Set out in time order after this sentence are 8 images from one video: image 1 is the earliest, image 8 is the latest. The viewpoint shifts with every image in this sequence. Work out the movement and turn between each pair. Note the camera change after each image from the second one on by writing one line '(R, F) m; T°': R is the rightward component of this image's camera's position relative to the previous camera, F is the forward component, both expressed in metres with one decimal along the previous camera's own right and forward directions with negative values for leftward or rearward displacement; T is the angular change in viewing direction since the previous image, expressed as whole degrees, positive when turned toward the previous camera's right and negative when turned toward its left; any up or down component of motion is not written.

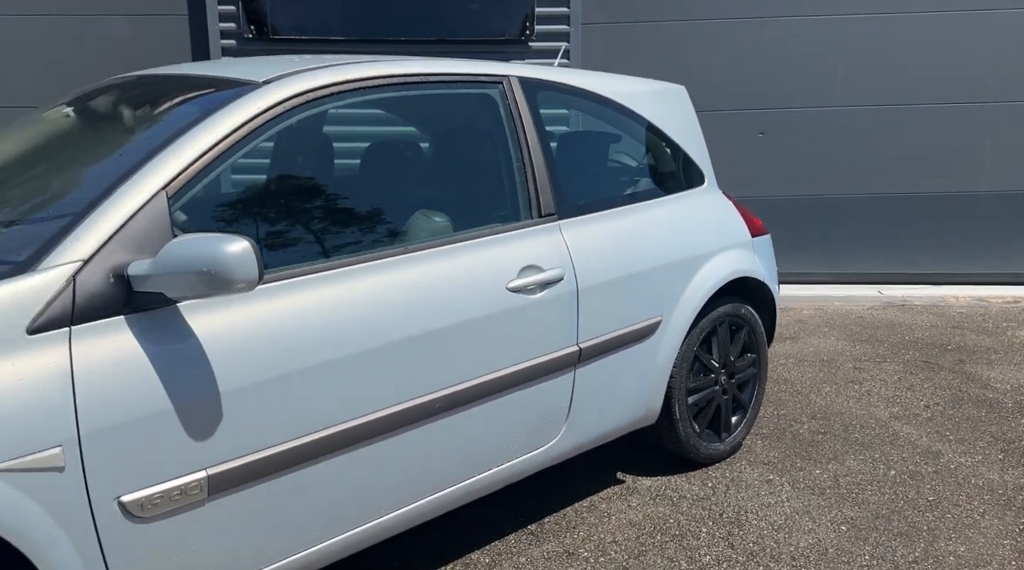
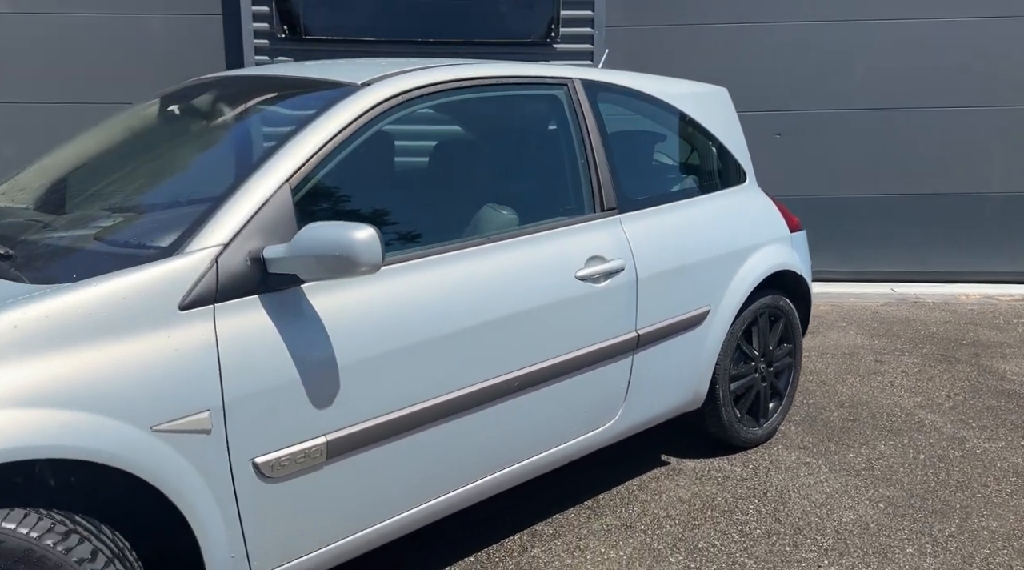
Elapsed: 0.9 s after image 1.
(-0.2, -0.2) m; 0°
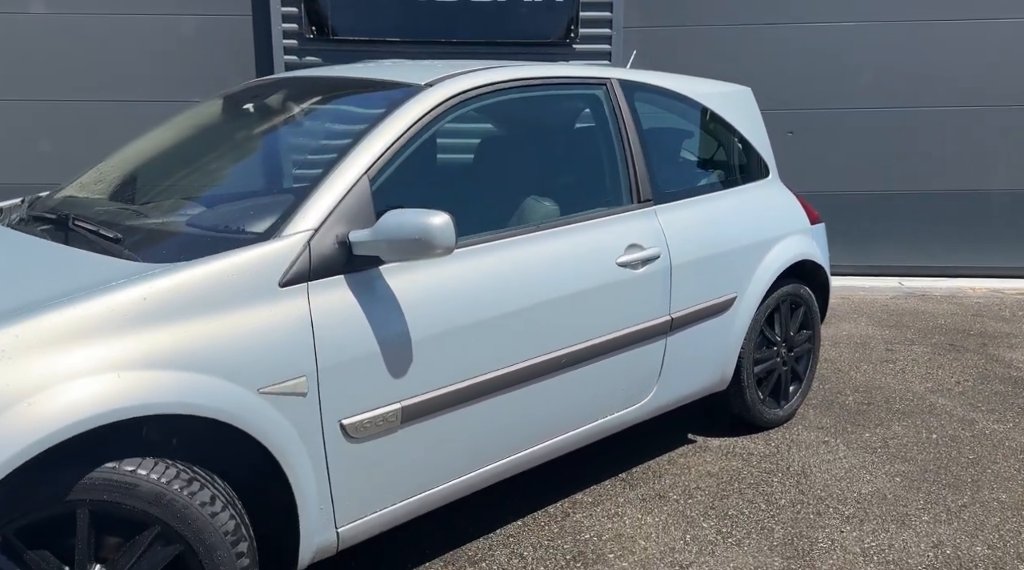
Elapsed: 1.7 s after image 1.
(-0.1, -0.2) m; 0°
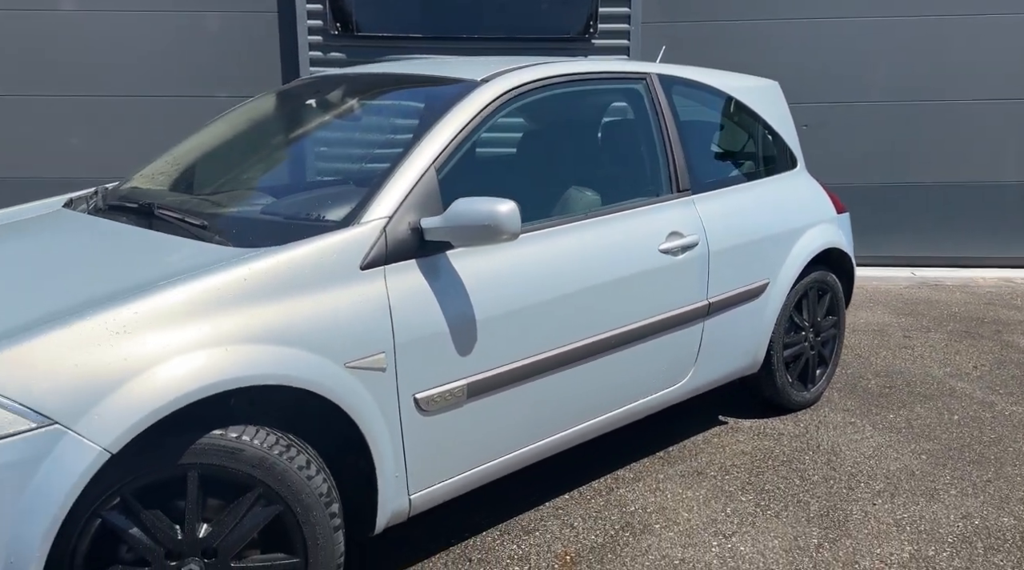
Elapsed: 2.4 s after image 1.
(-0.2, -0.2) m; 0°
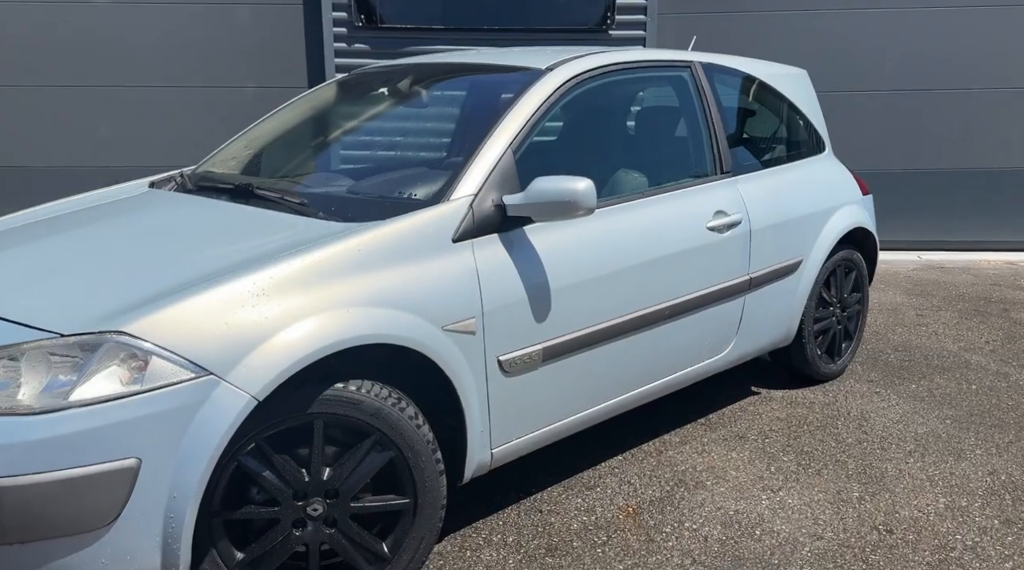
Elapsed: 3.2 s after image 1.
(-0.2, -0.2) m; 0°
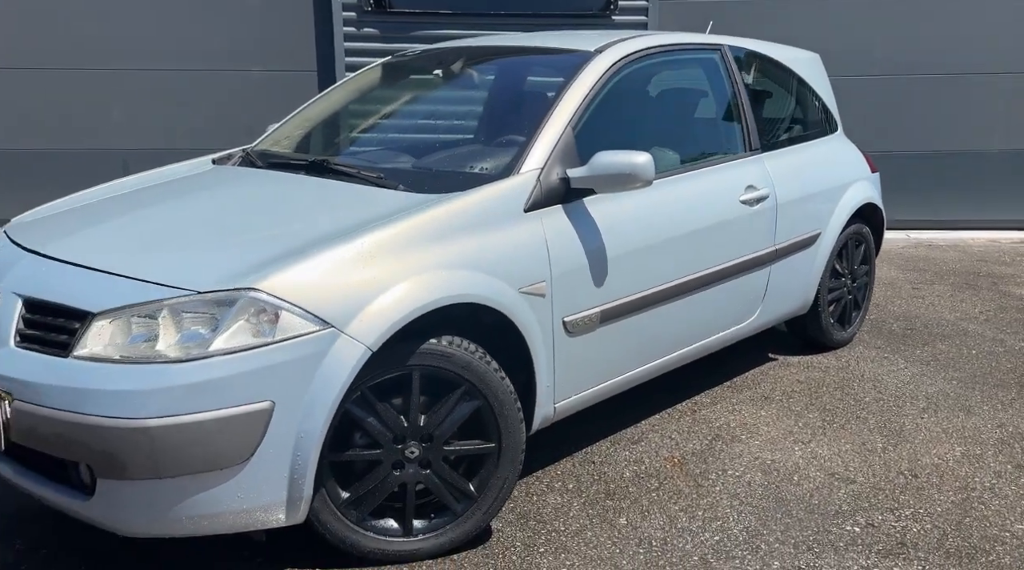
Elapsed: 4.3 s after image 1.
(-0.3, -0.2) m; +2°
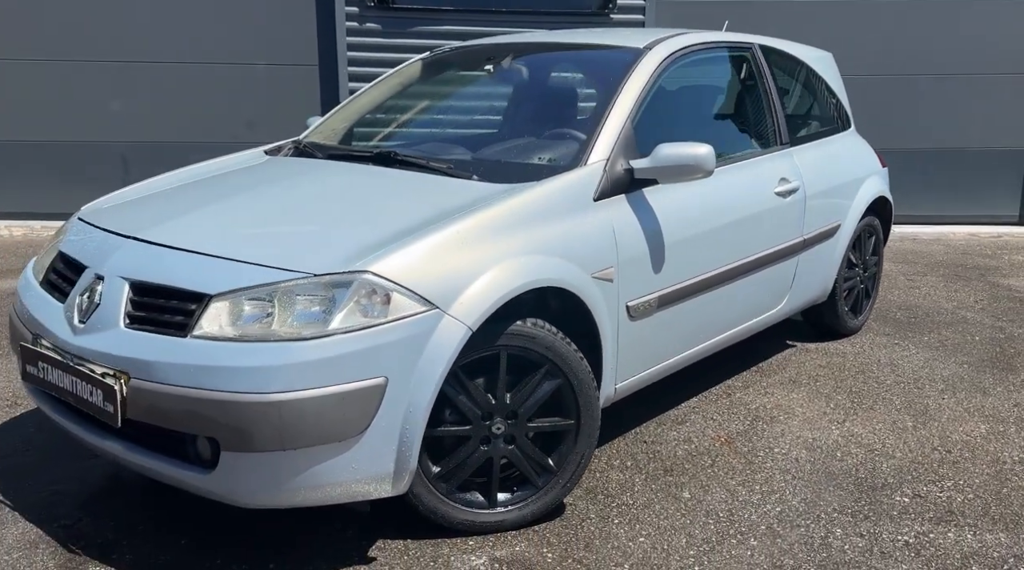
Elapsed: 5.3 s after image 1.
(-0.4, -0.1) m; +2°
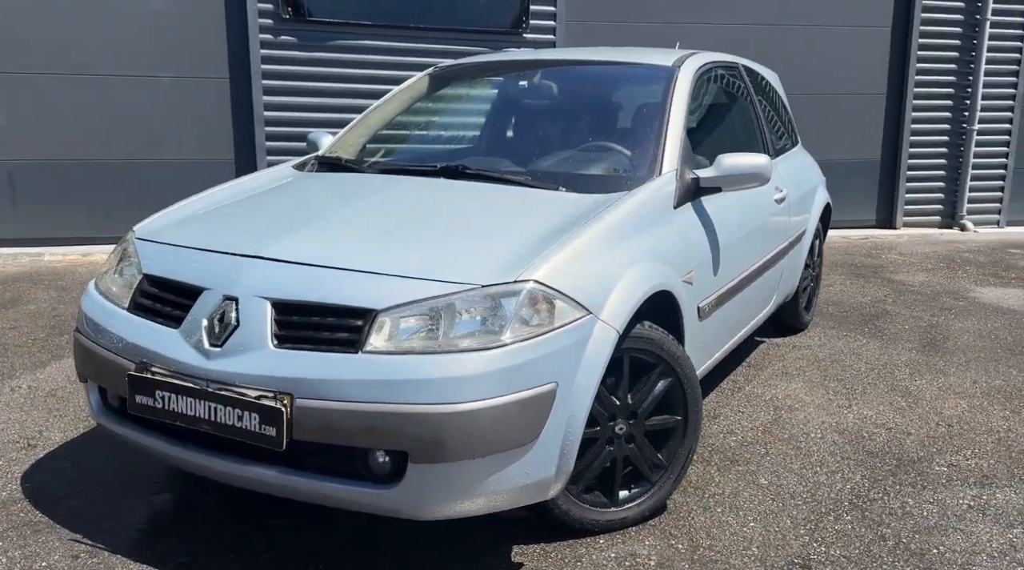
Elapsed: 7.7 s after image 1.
(-0.9, 0.0) m; +11°
